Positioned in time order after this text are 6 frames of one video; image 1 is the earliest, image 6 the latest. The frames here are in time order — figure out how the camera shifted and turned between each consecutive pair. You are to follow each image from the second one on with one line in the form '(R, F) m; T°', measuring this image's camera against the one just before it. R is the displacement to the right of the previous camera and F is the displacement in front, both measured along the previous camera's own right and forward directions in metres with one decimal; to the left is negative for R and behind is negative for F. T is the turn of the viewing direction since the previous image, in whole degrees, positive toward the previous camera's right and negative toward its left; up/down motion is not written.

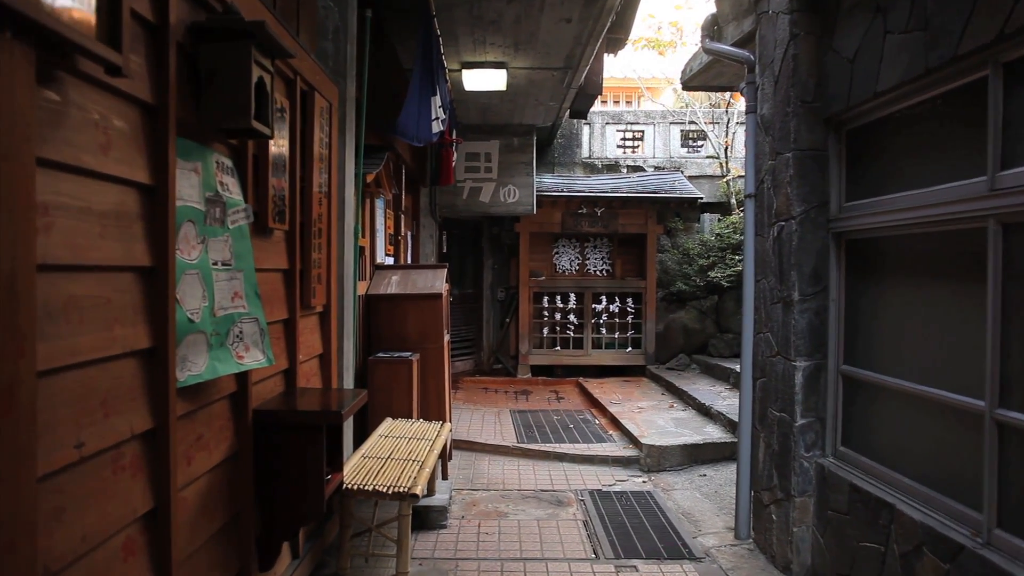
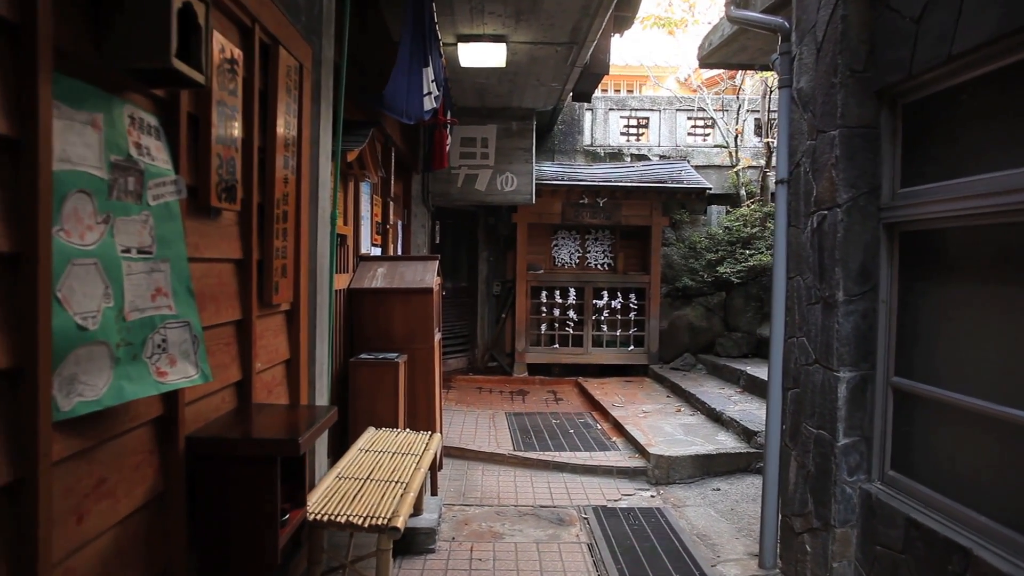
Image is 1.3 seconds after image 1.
(0.0, +0.5) m; 0°
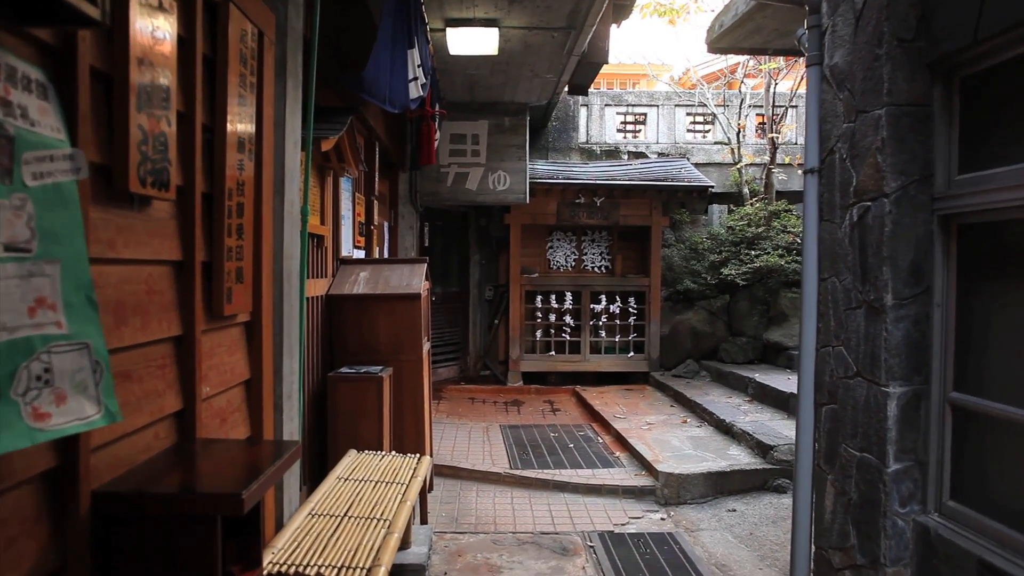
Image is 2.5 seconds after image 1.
(0.0, +0.5) m; +1°
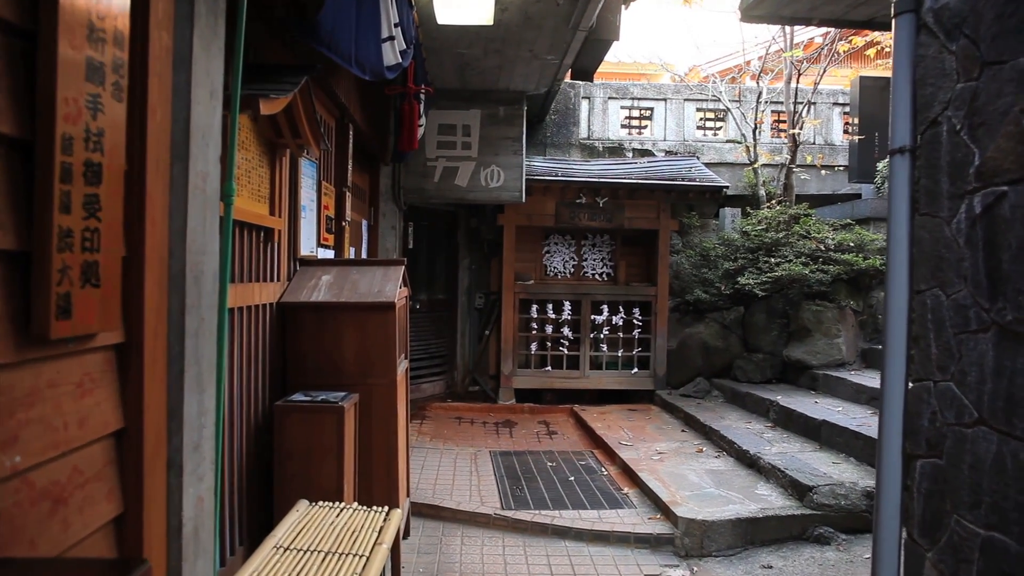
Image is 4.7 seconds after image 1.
(0.0, +0.9) m; +1°
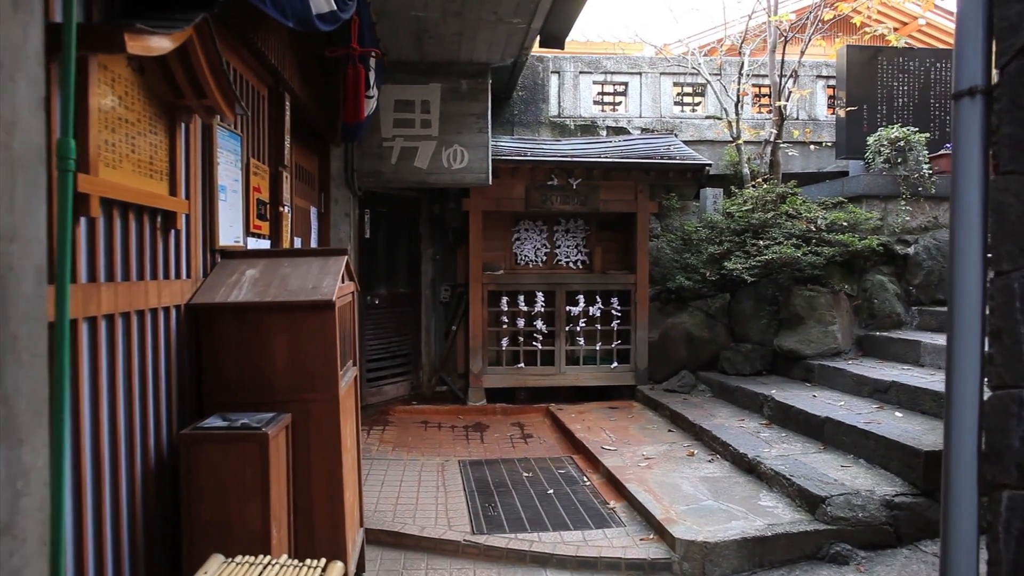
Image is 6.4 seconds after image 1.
(0.0, +0.7) m; +2°
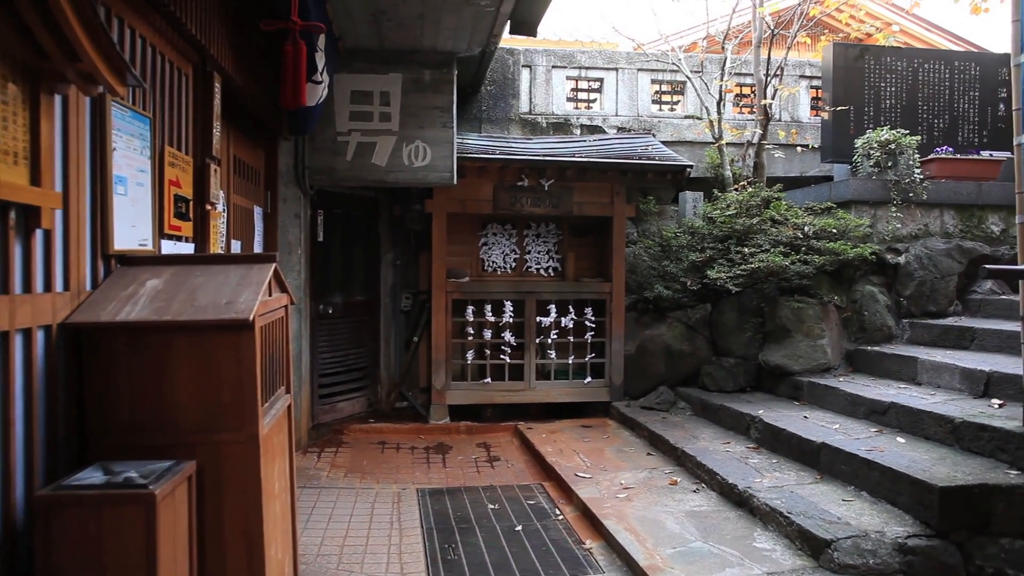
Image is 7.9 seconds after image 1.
(0.0, +0.6) m; +2°
